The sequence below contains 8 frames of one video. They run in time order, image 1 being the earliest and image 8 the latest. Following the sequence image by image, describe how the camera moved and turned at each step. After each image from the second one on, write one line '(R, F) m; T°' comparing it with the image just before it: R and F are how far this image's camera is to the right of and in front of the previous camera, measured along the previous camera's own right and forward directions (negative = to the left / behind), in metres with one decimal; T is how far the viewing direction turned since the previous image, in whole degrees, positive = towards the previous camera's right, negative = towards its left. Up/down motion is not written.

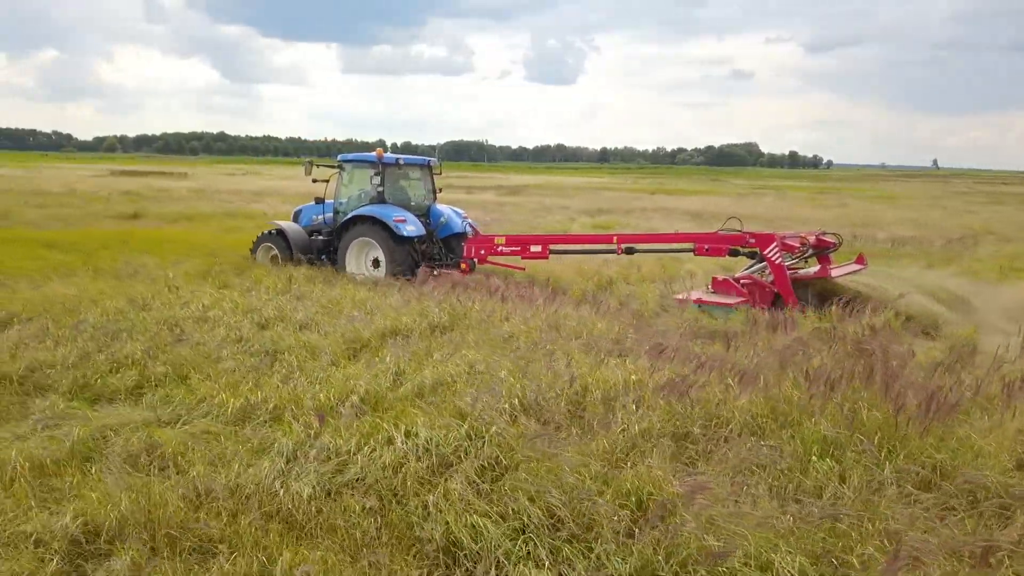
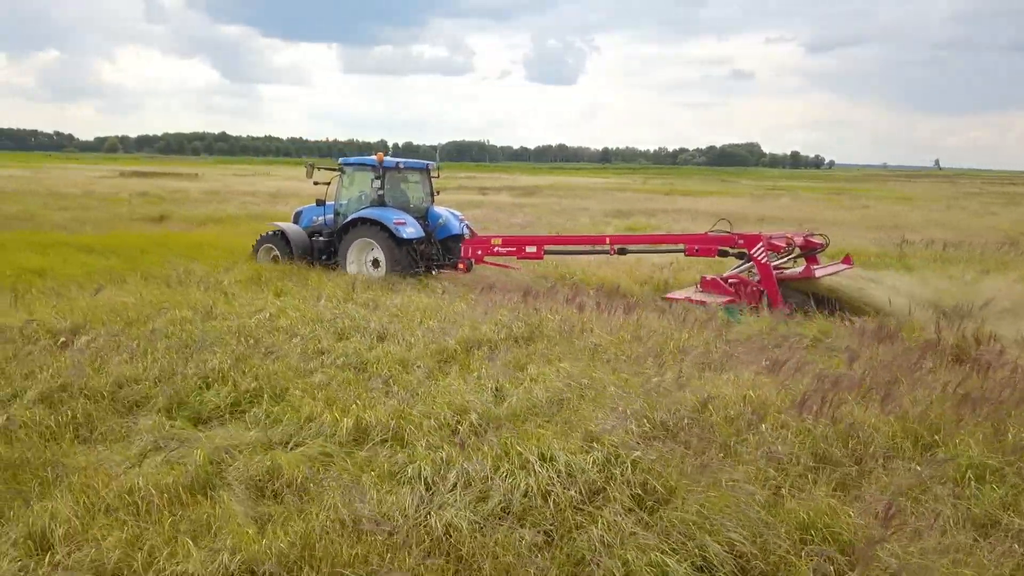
(-0.7, +0.2) m; 0°
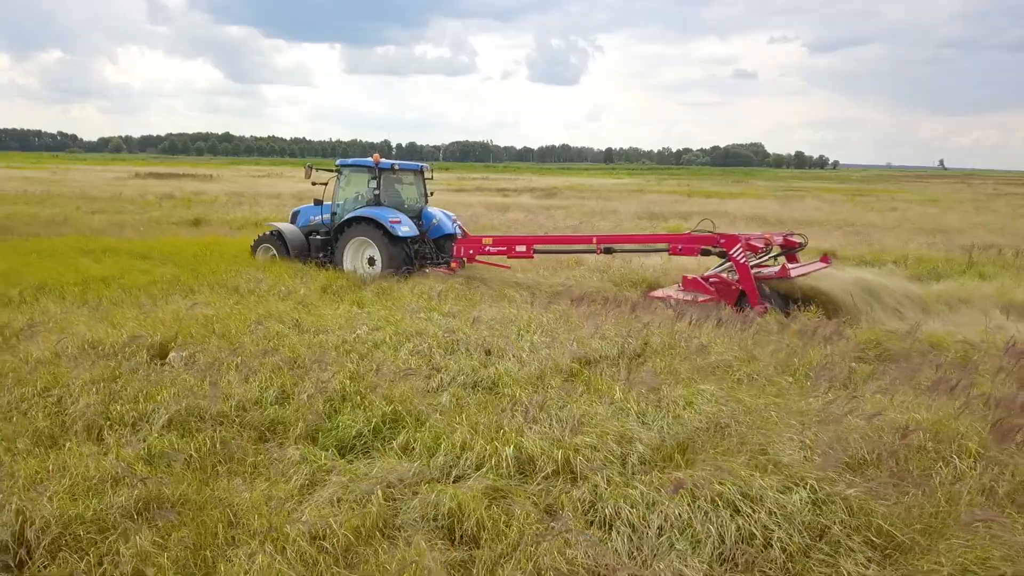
(-0.8, +0.3) m; 0°
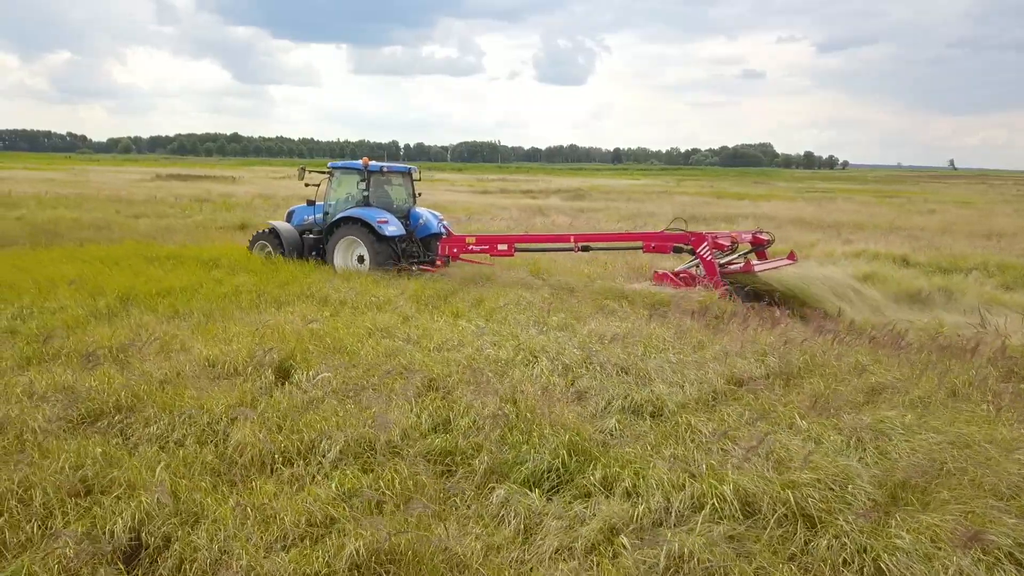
(-1.0, +0.3) m; -1°
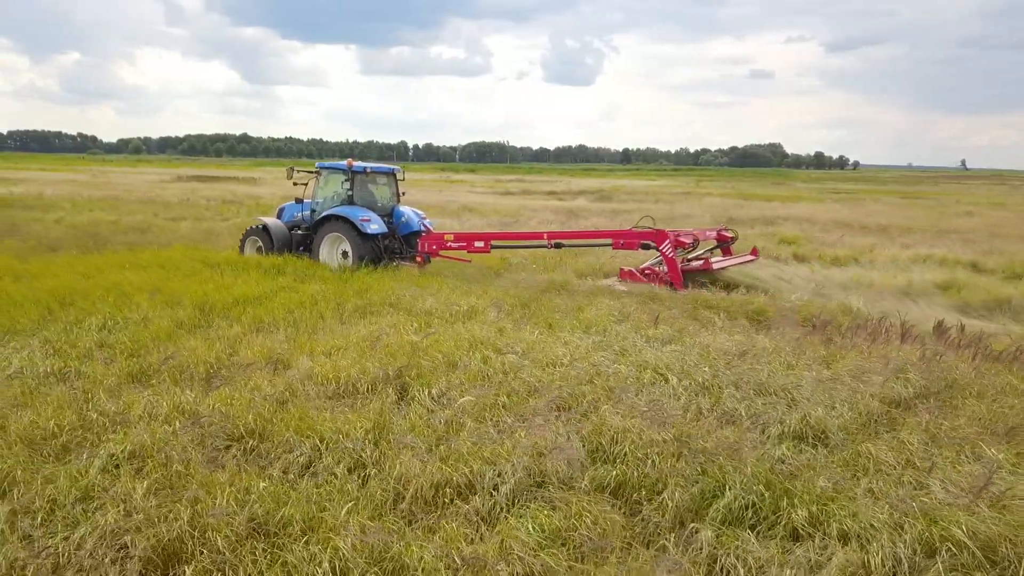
(-0.8, +0.3) m; -1°
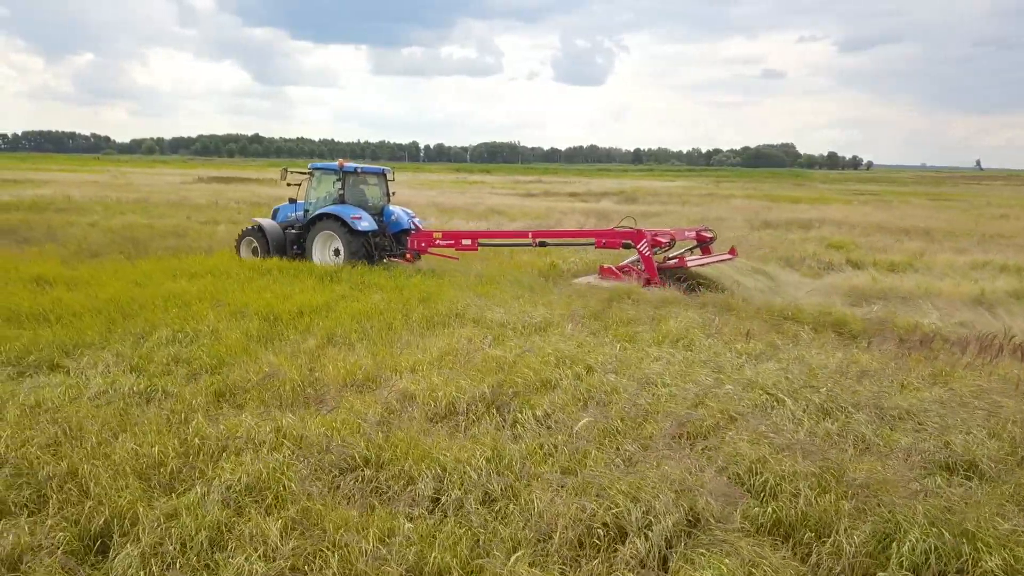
(-0.6, +0.3) m; -1°
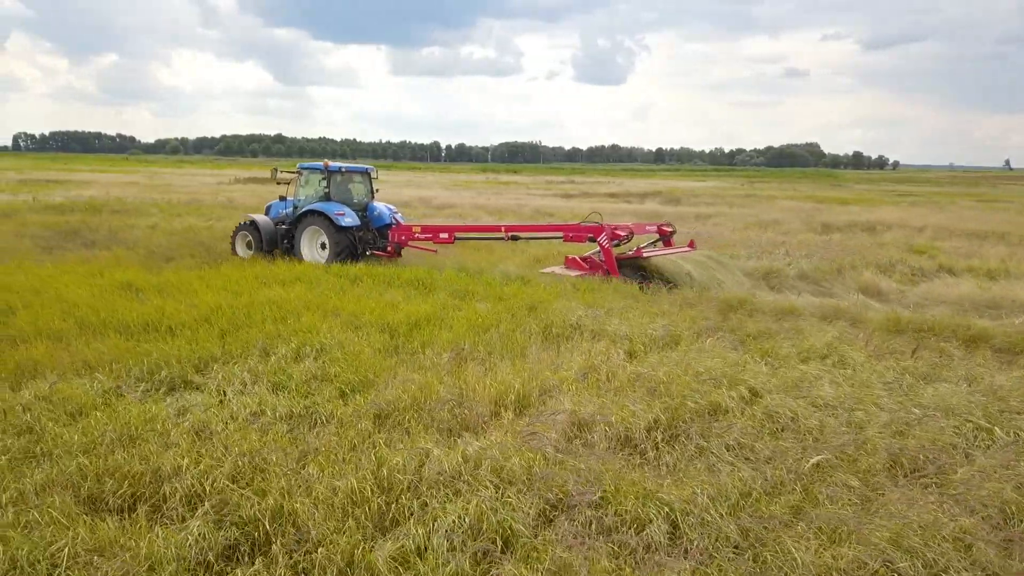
(-1.0, +0.3) m; -2°
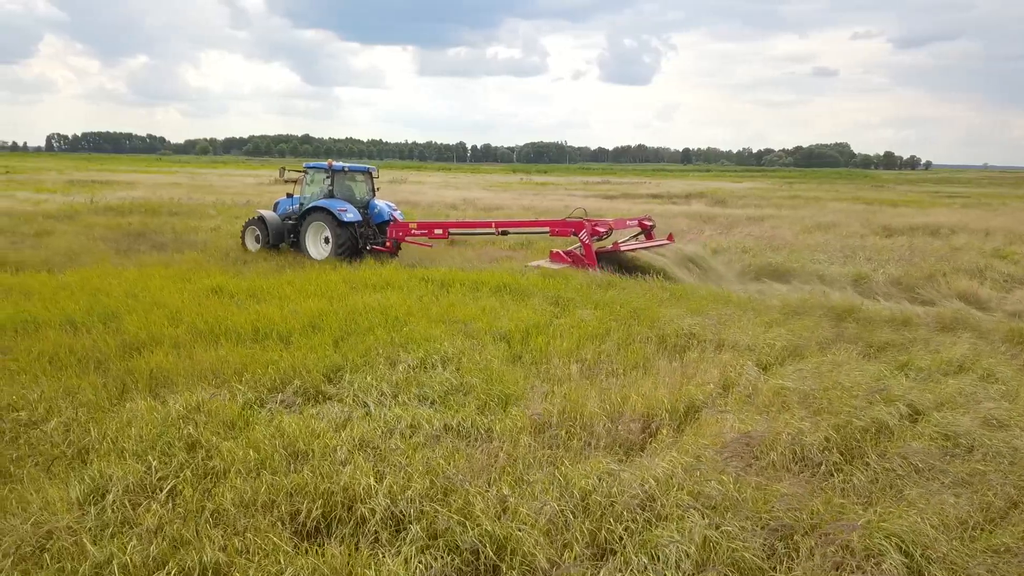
(-0.9, +0.1) m; -2°
